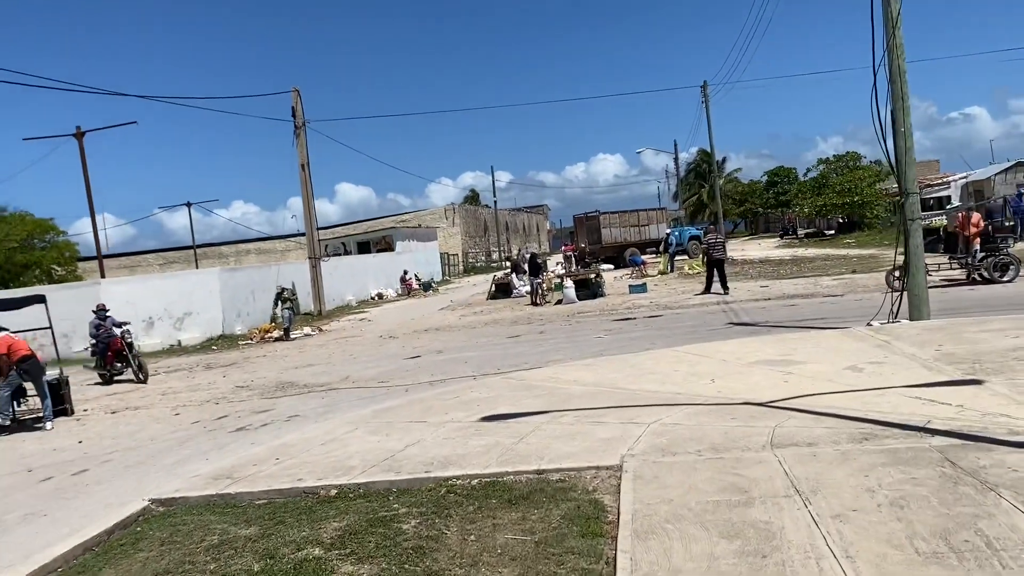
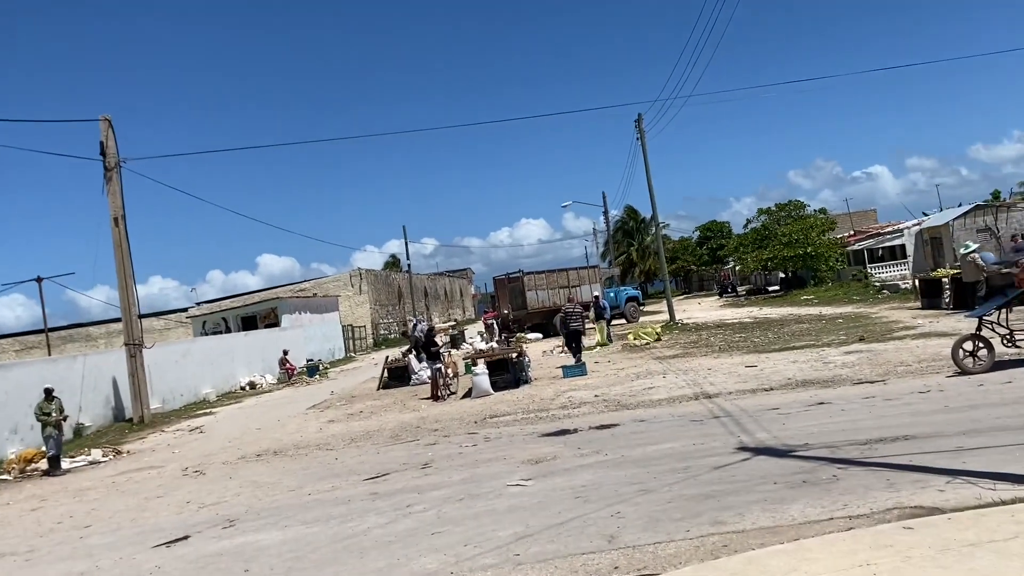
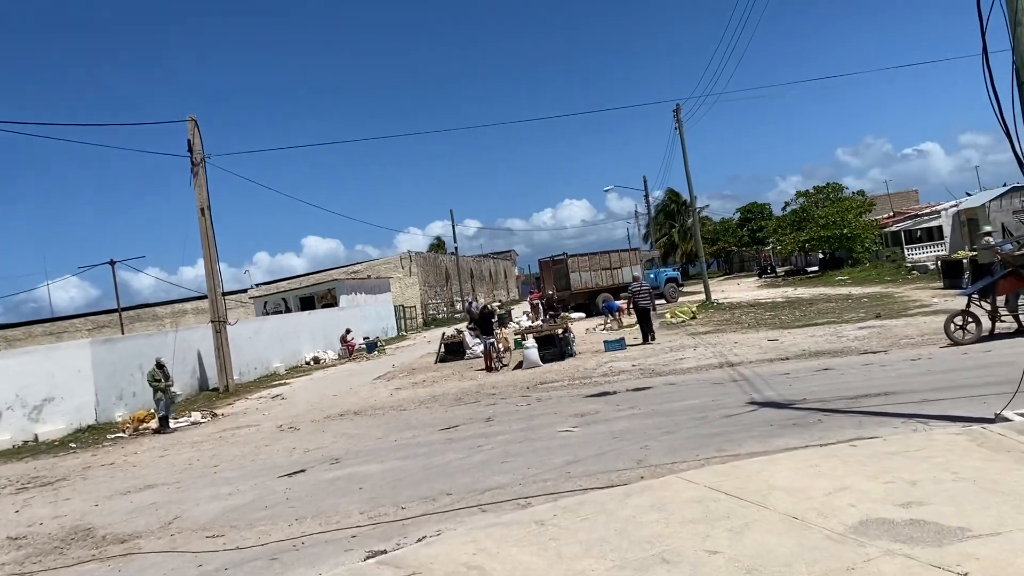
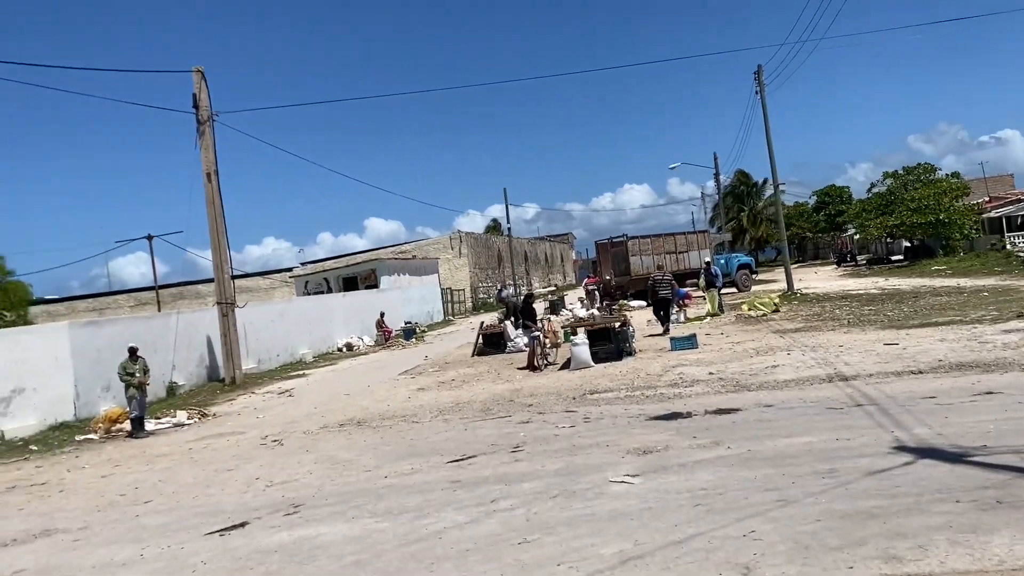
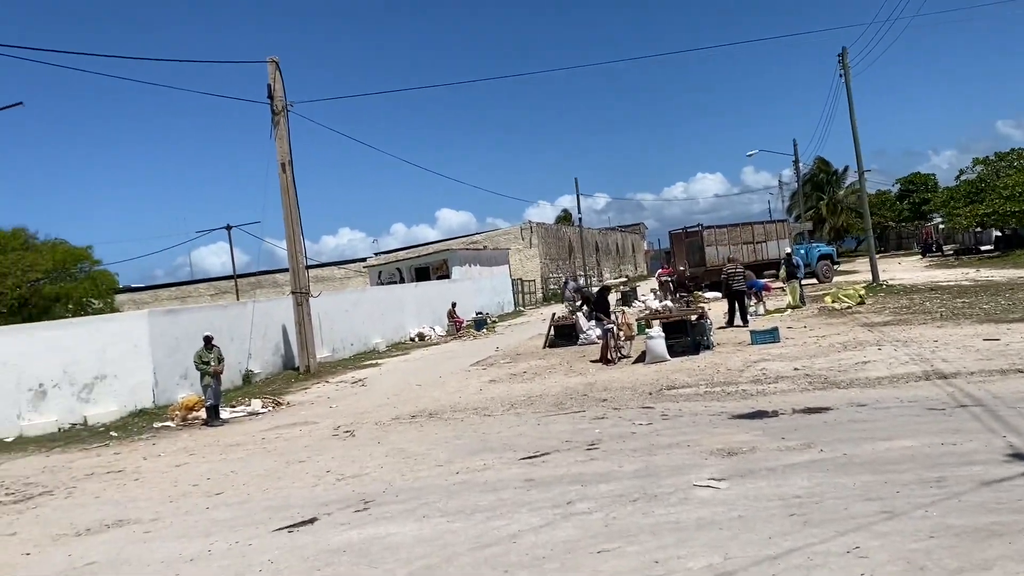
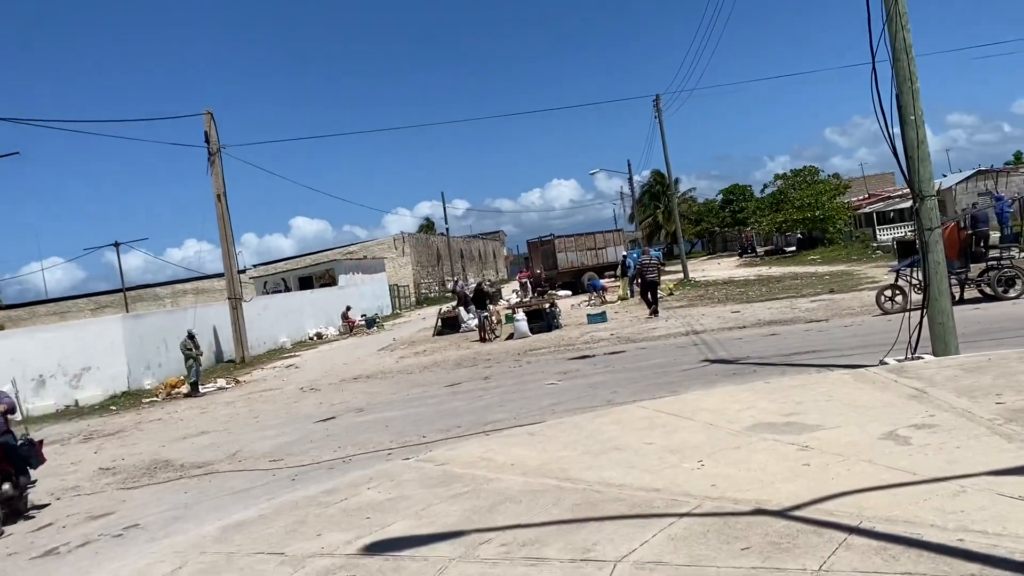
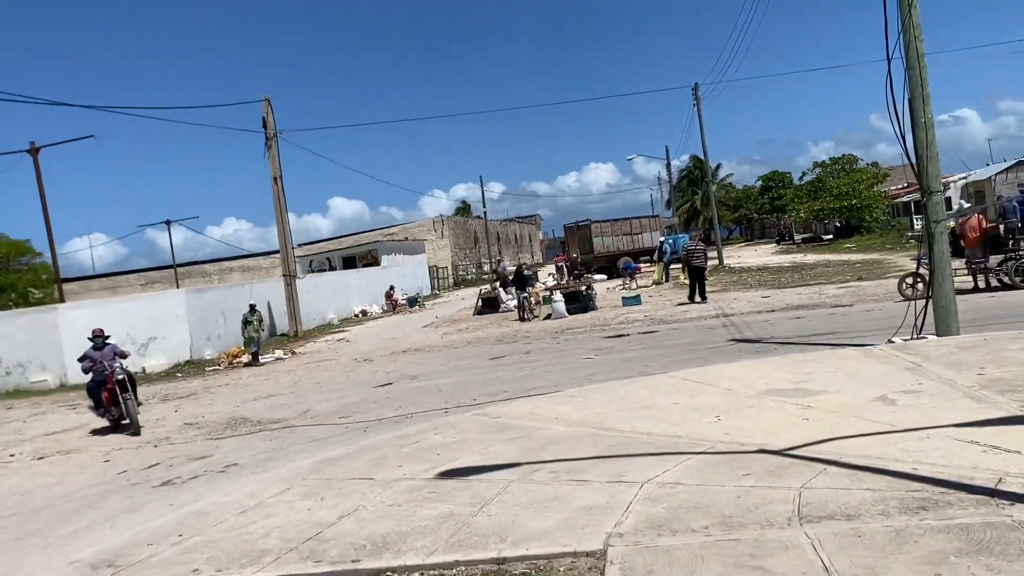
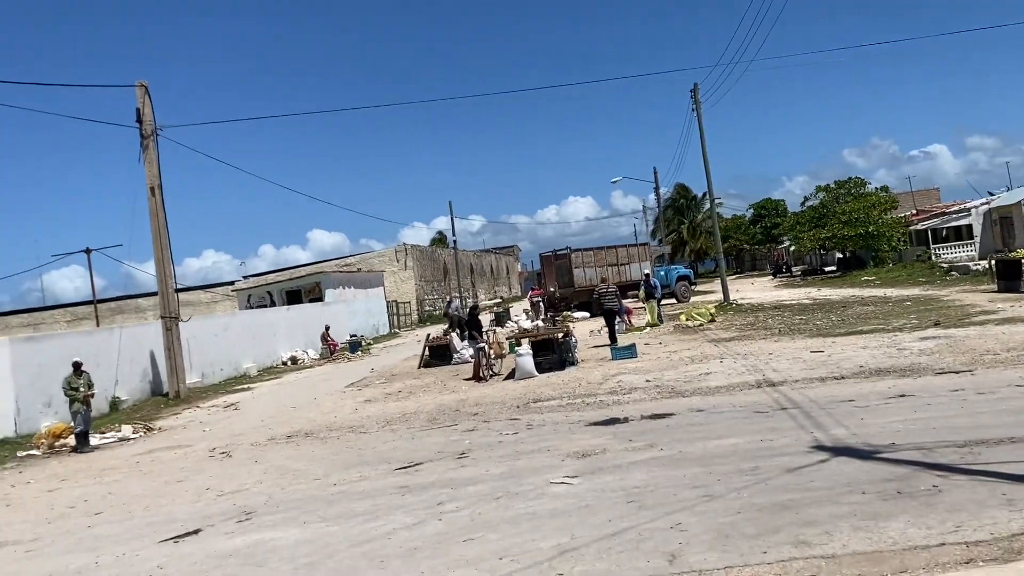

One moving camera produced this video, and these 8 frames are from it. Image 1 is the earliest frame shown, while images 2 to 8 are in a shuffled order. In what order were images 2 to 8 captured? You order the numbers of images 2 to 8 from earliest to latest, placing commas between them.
7, 6, 3, 2, 8, 4, 5
